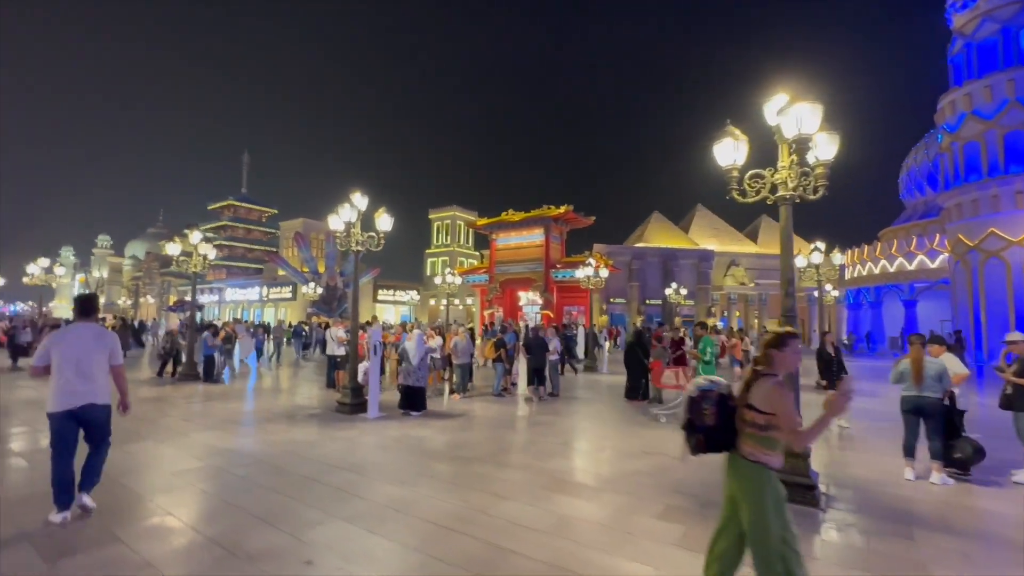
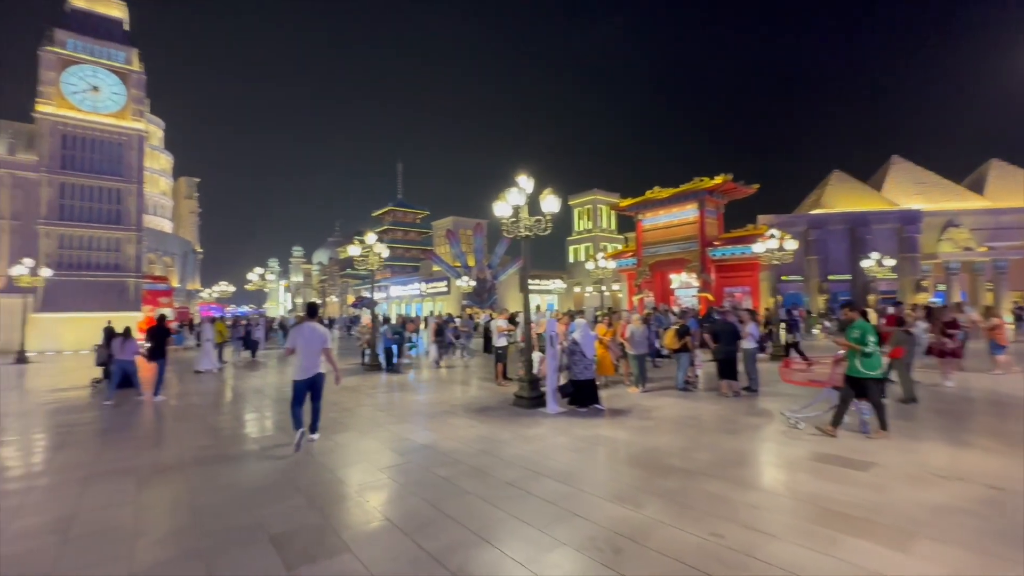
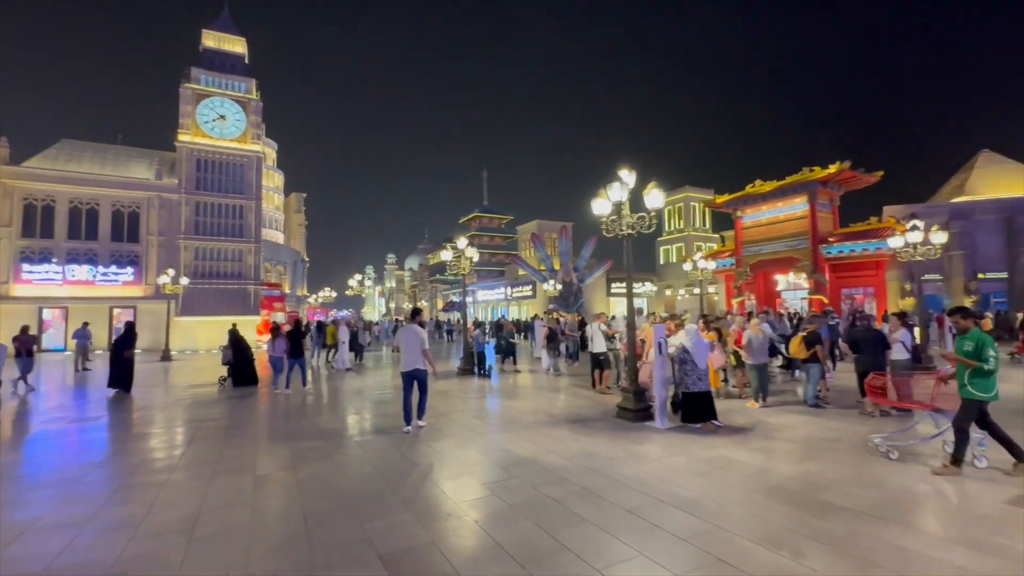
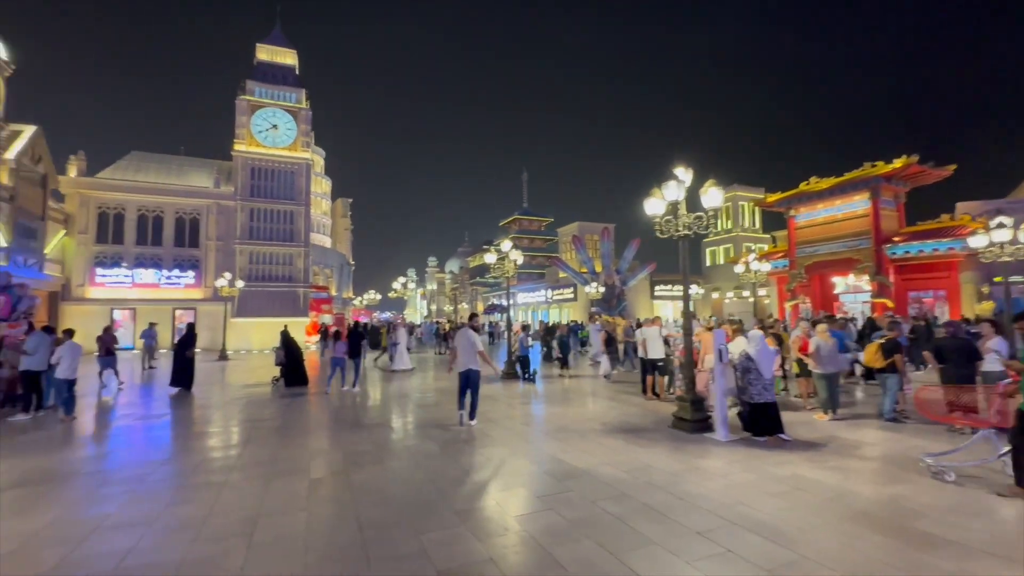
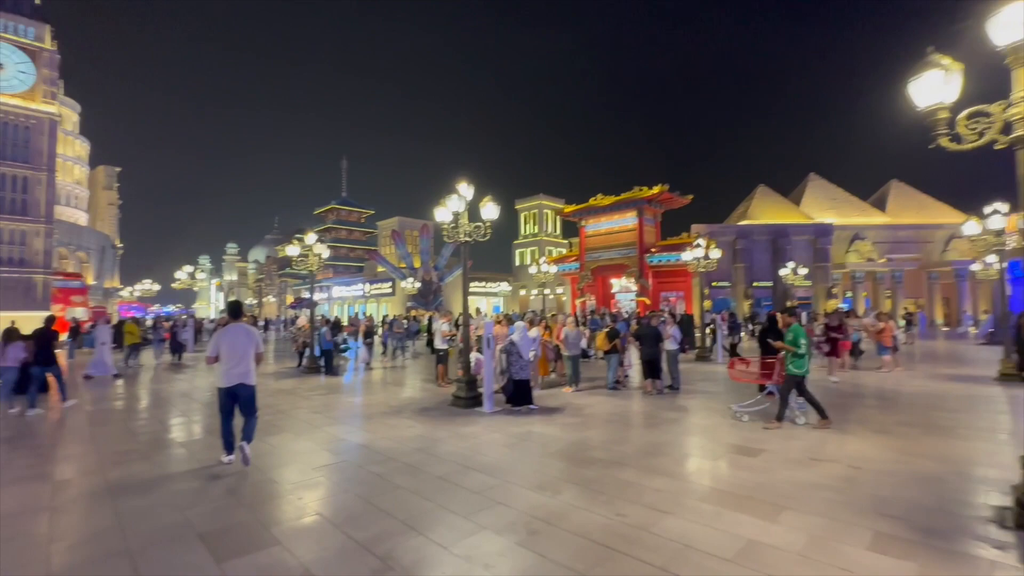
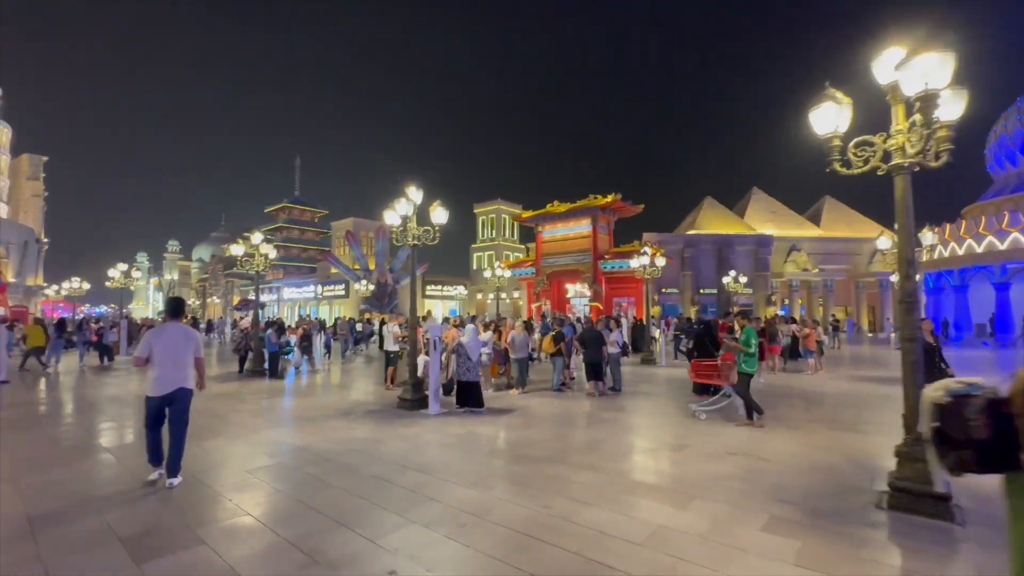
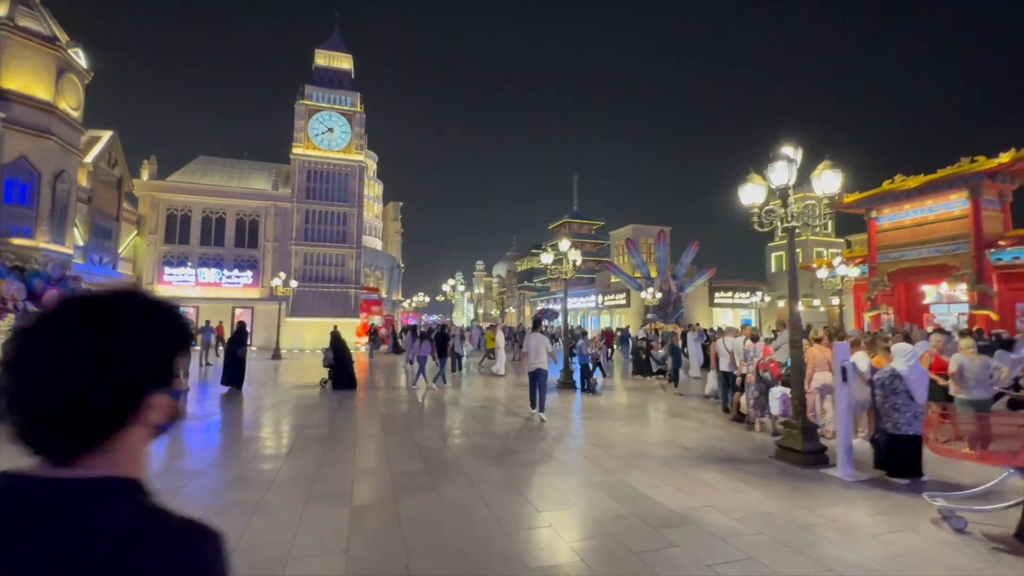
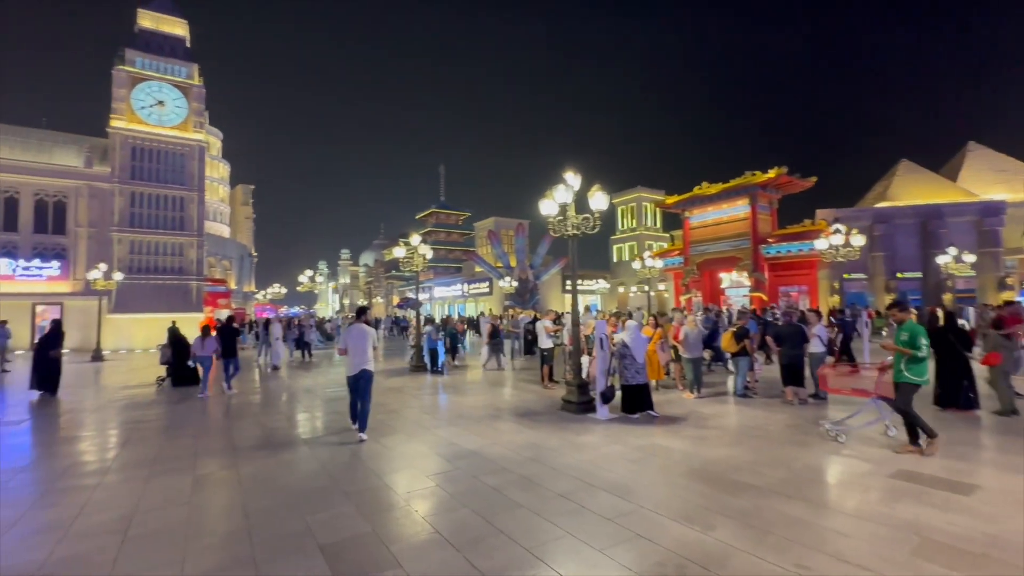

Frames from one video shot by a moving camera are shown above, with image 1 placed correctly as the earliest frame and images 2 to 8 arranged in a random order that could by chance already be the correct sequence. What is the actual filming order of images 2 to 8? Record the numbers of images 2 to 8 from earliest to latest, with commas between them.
6, 5, 2, 8, 3, 4, 7
